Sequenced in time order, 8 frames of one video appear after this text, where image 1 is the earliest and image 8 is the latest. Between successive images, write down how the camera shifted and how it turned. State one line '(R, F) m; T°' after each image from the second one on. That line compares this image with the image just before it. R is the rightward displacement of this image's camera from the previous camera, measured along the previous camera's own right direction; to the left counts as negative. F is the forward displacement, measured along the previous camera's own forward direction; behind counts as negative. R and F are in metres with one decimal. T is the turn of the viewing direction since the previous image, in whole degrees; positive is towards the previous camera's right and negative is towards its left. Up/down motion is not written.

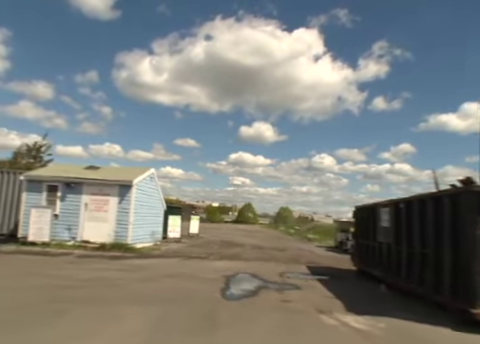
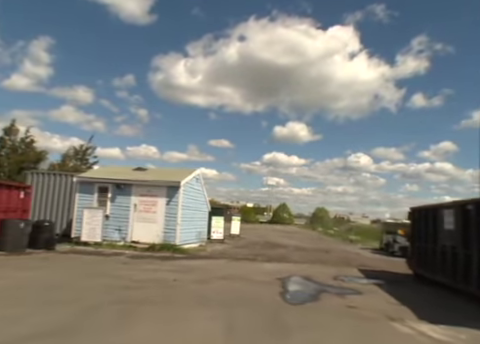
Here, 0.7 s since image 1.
(-0.5, +0.1) m; -5°
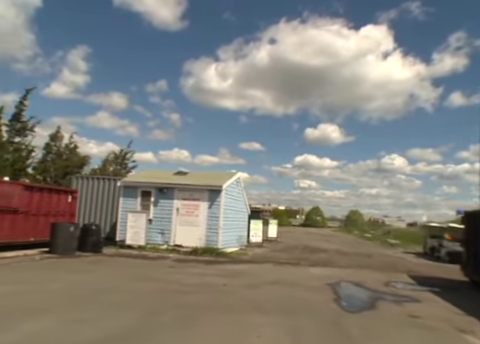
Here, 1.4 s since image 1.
(-0.4, +0.1) m; -4°
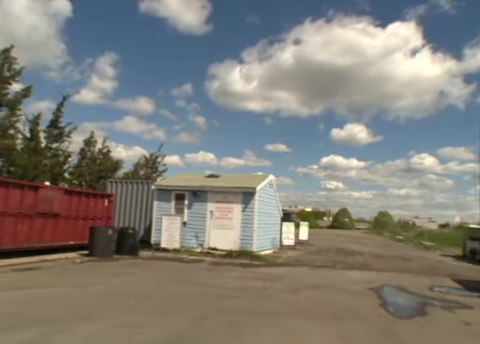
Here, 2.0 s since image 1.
(-0.3, +0.1) m; -4°
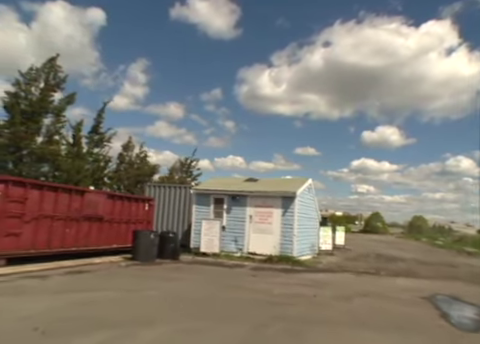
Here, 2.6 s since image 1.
(-0.4, +0.1) m; -4°
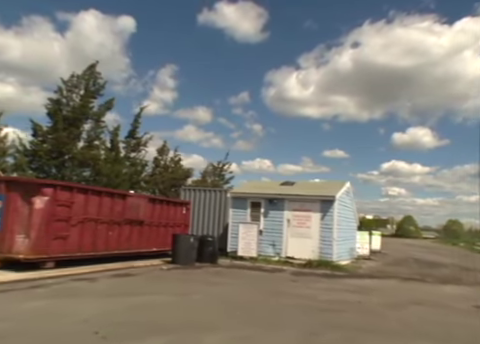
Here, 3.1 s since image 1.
(-0.4, +0.1) m; -4°
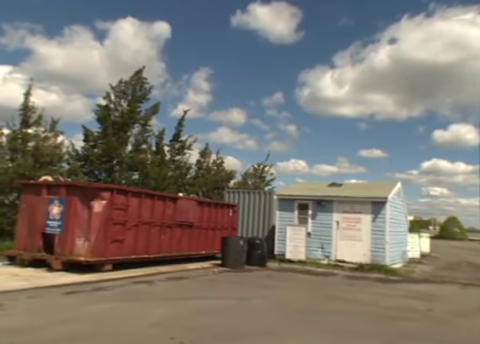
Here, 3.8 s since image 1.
(-0.4, +0.1) m; -5°
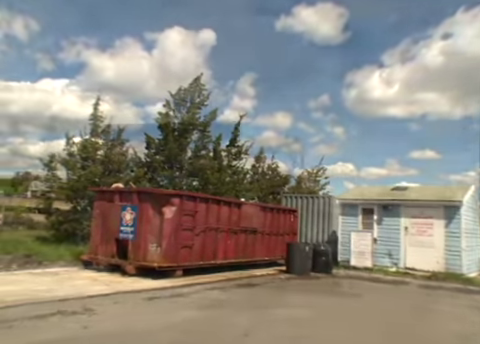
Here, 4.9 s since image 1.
(-0.5, +0.2) m; -7°
